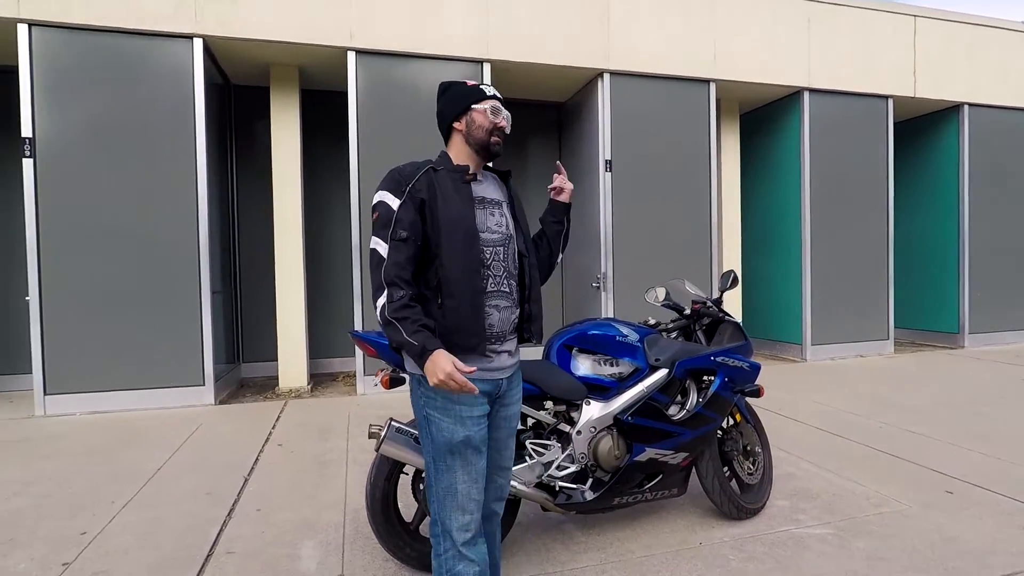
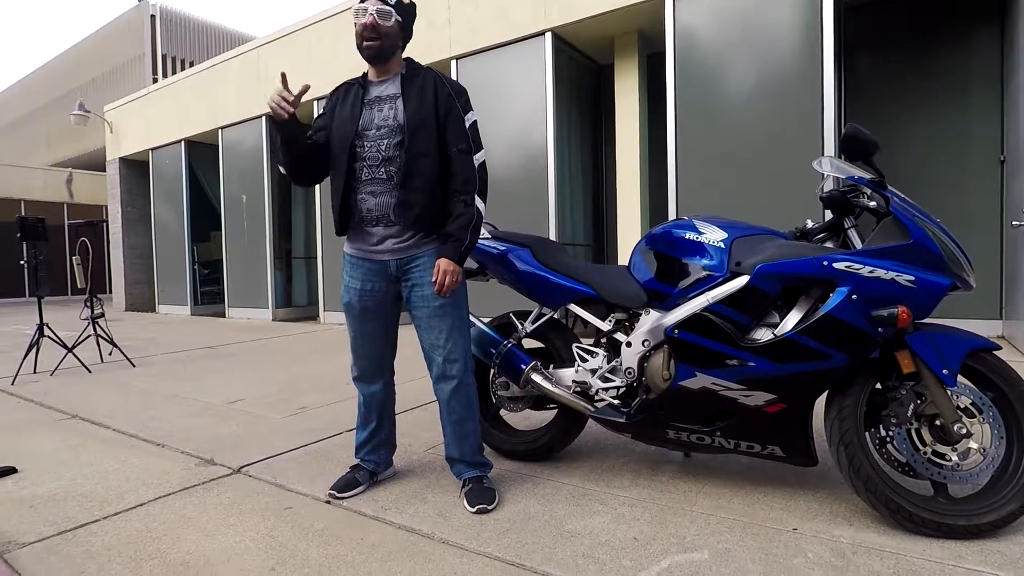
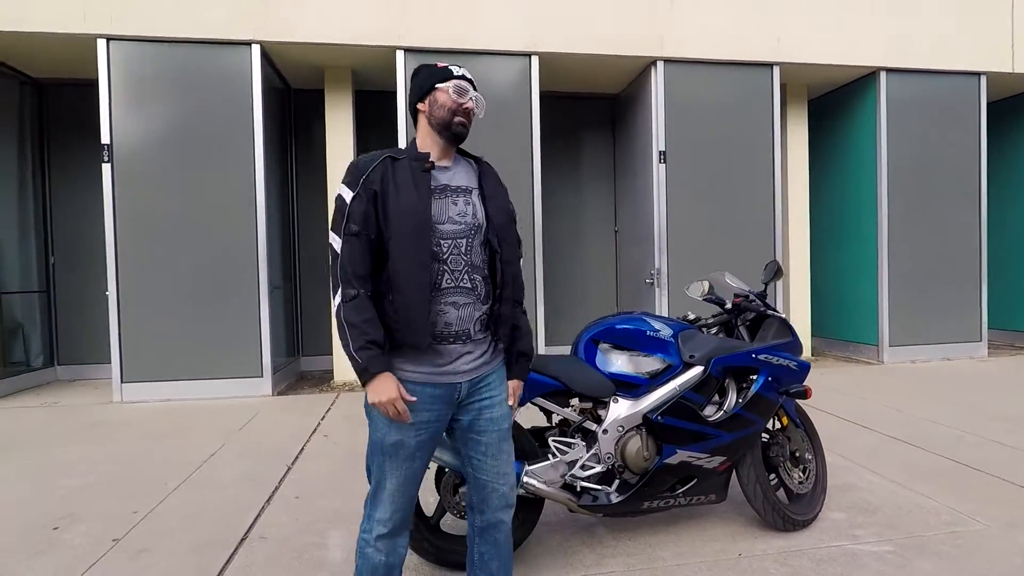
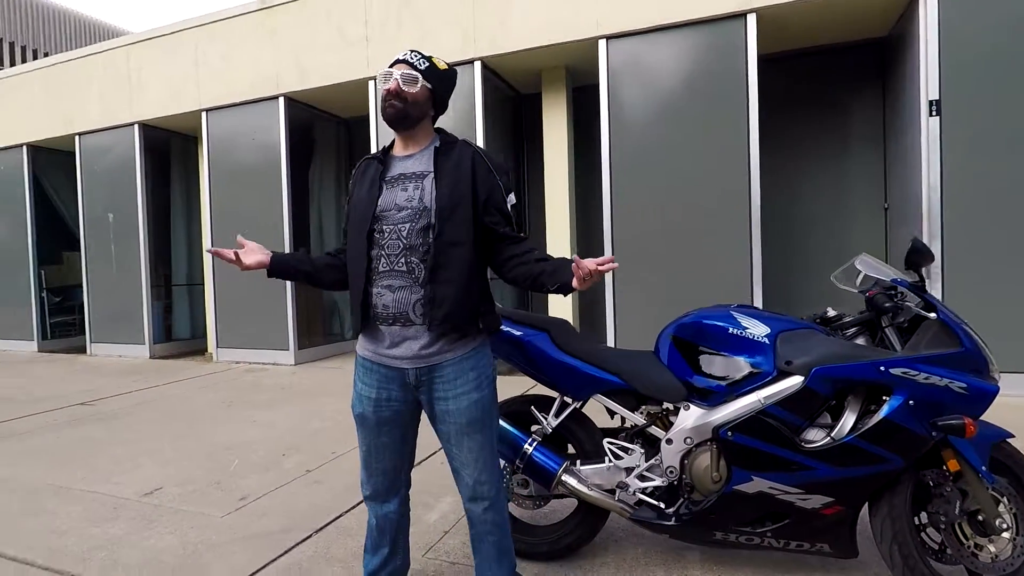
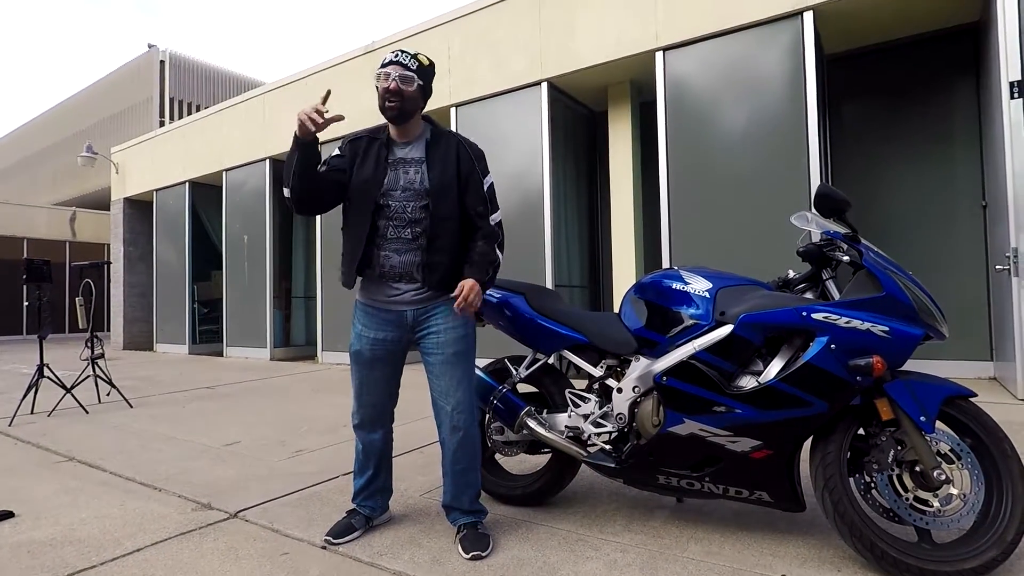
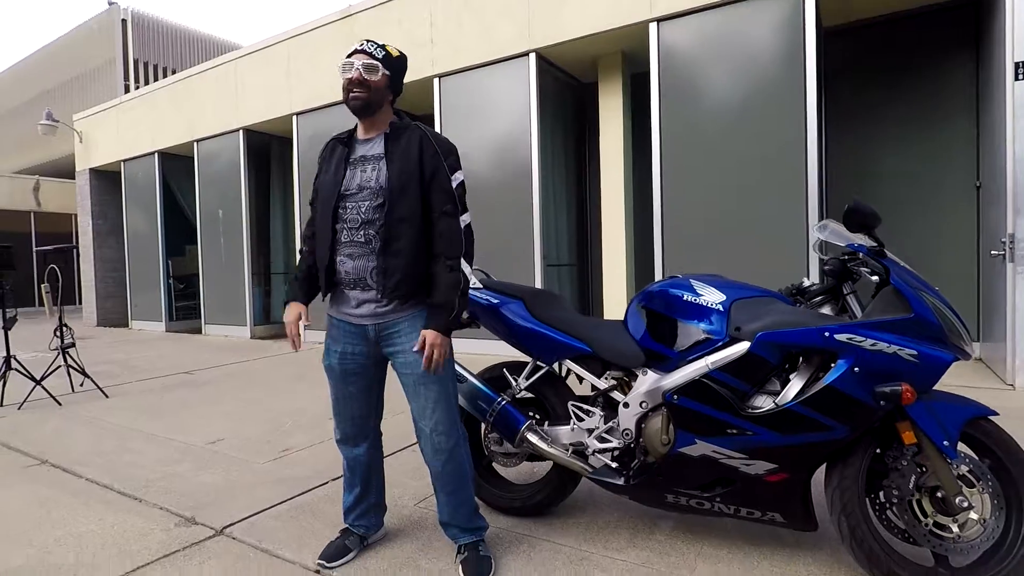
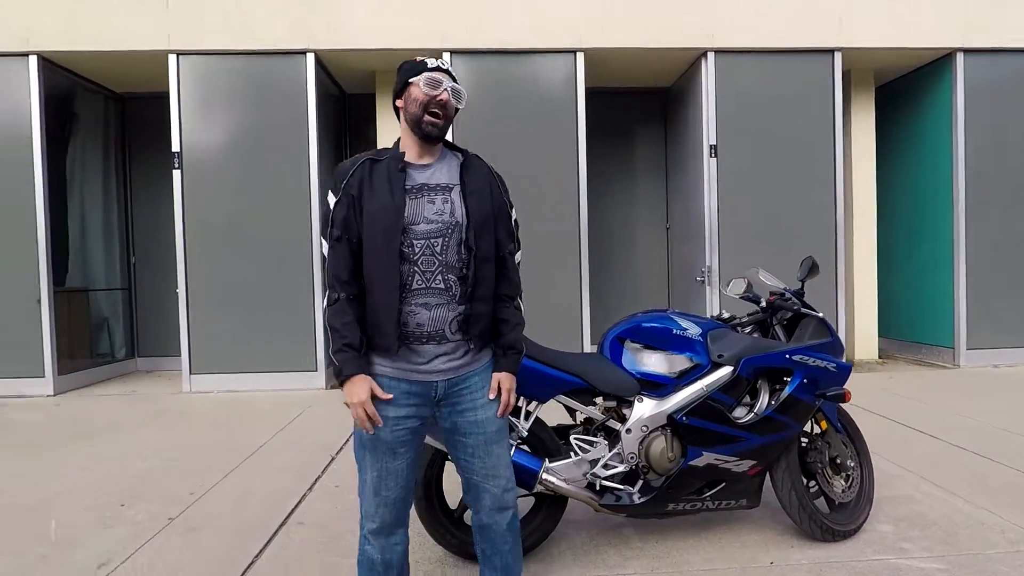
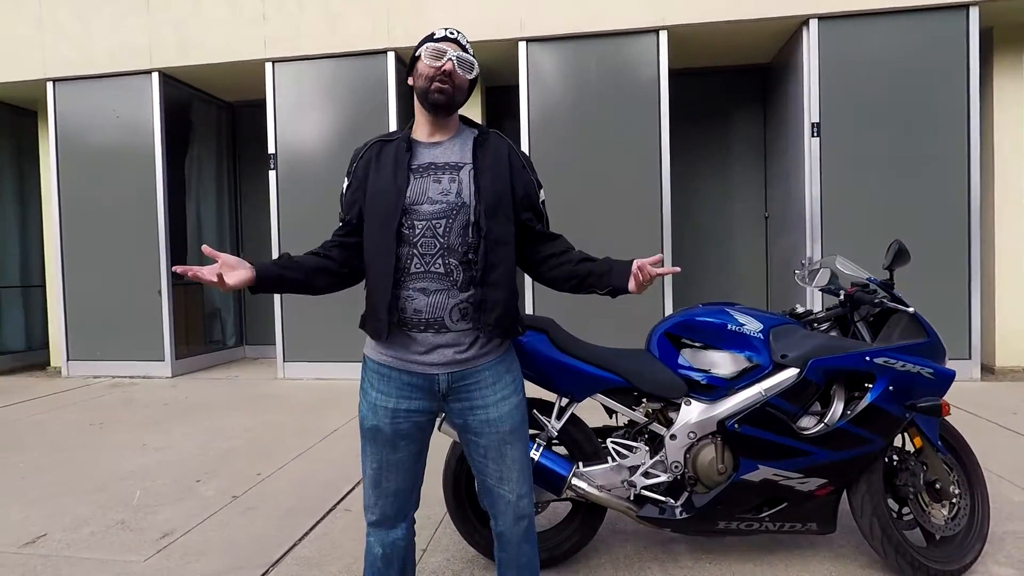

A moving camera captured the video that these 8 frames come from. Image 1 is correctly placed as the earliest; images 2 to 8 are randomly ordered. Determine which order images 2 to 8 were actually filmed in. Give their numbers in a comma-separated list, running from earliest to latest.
3, 7, 8, 4, 6, 2, 5
